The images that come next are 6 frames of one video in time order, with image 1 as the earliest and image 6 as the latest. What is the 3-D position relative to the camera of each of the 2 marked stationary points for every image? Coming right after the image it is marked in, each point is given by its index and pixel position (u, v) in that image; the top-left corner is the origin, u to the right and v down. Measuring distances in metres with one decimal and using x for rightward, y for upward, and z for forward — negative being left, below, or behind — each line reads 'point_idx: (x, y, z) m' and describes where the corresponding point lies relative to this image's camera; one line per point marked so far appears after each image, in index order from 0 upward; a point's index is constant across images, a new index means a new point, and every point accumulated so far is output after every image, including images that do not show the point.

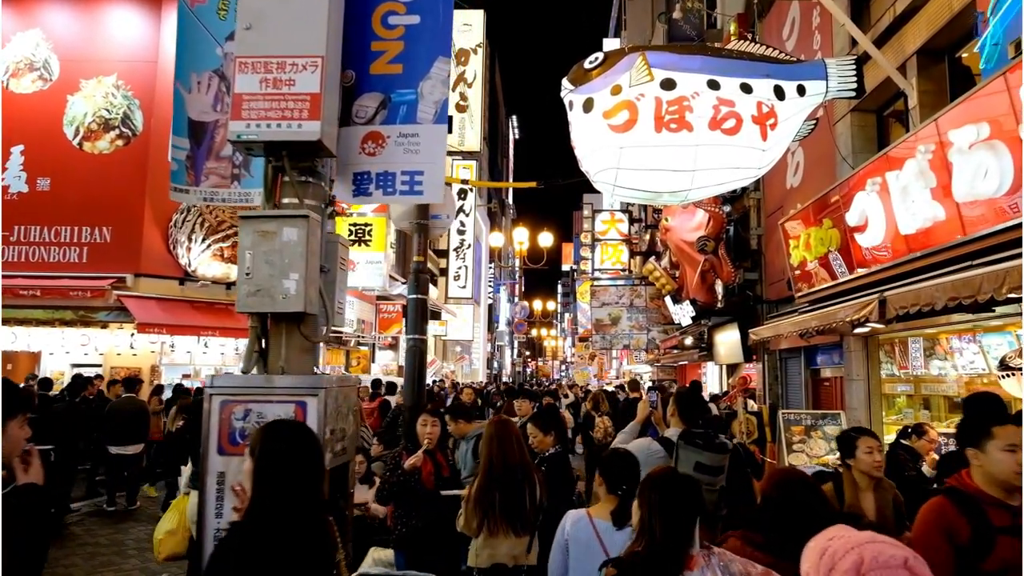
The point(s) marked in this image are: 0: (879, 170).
0: (+3.9, +1.3, +7.4) m
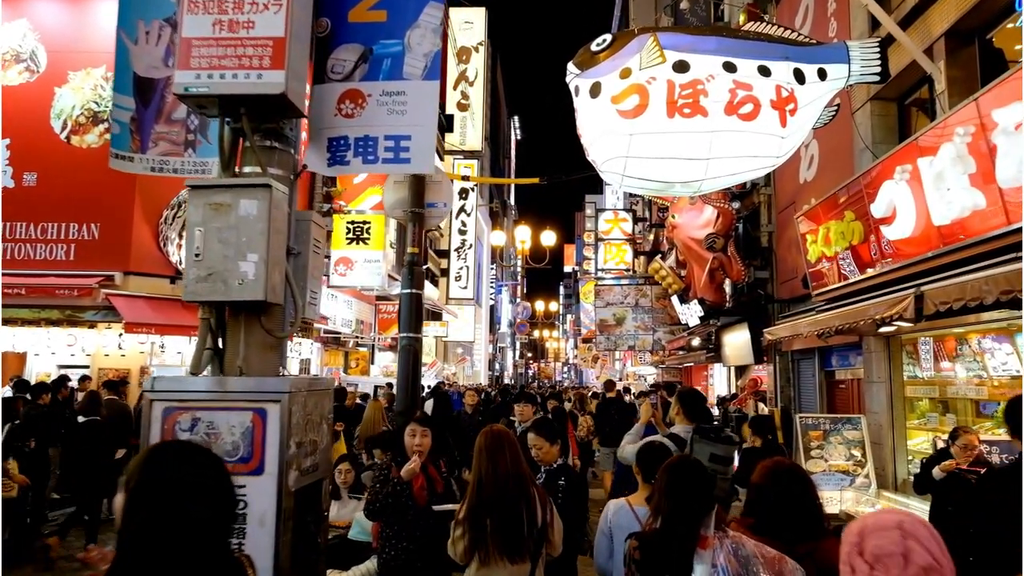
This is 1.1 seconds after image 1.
0: (+4.0, +1.3, +6.9) m
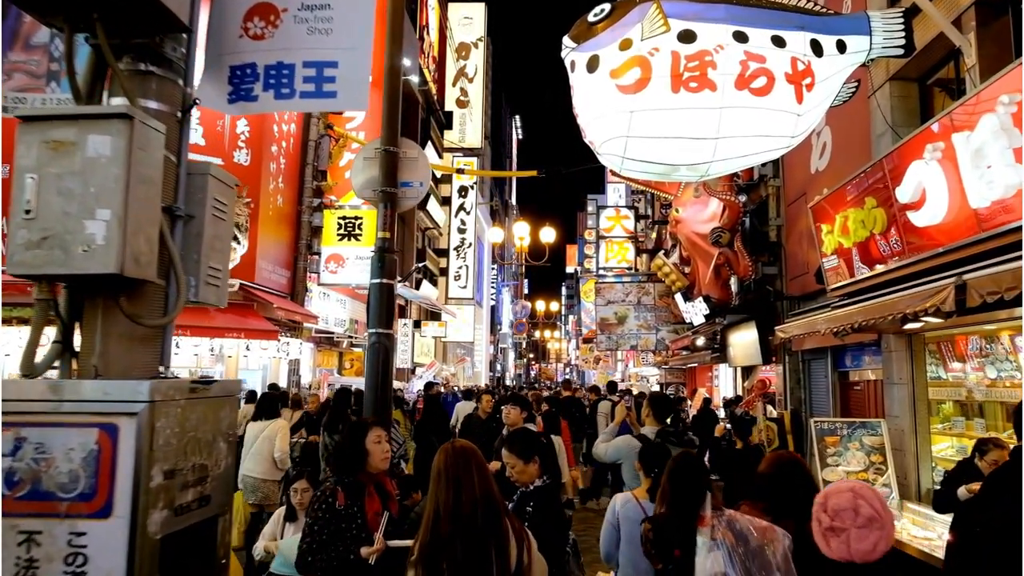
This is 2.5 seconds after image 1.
0: (+3.9, +1.4, +6.2) m
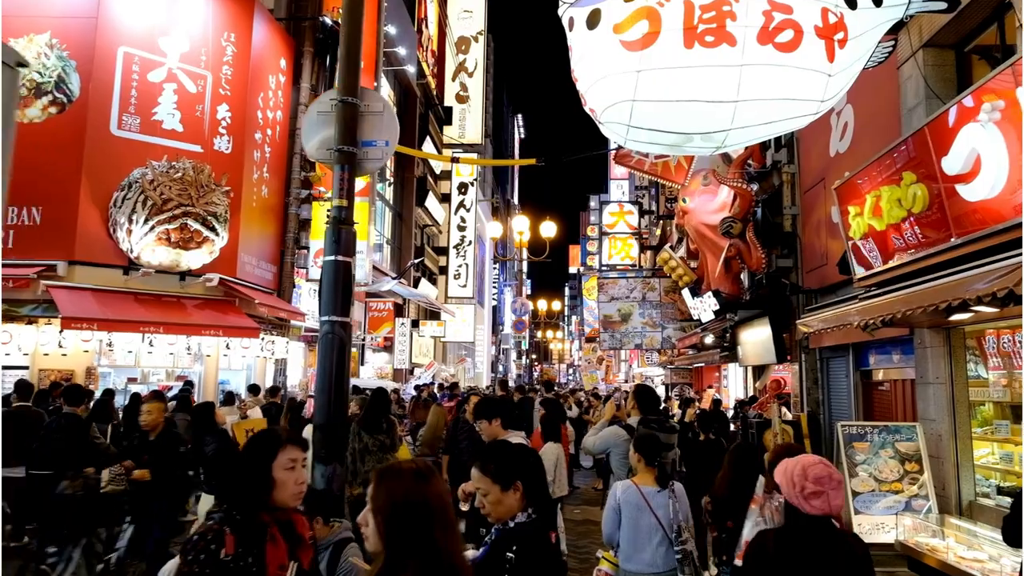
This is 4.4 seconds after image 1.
0: (+3.8, +1.5, +5.3) m
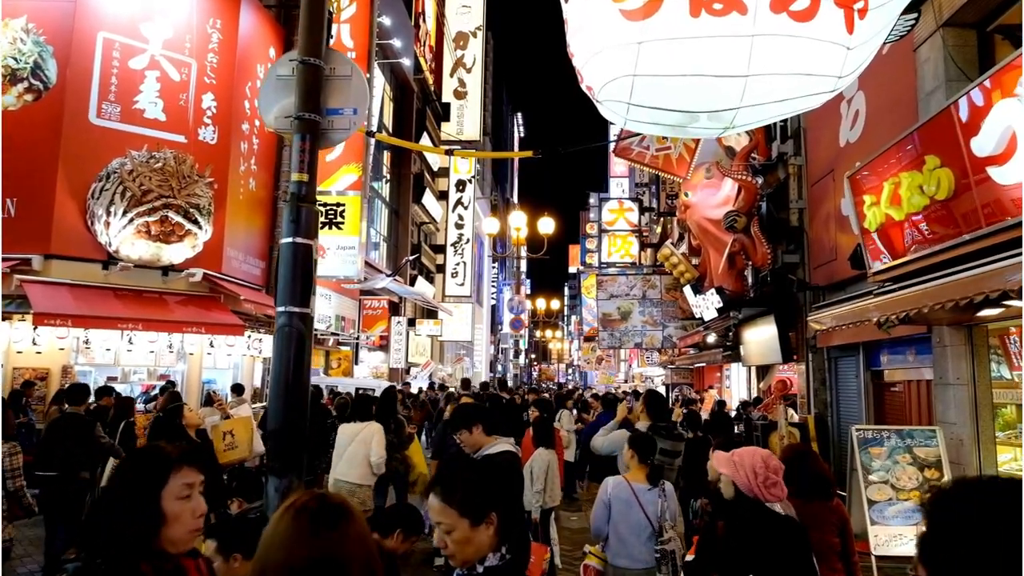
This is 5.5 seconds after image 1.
0: (+3.7, +1.6, +4.8) m
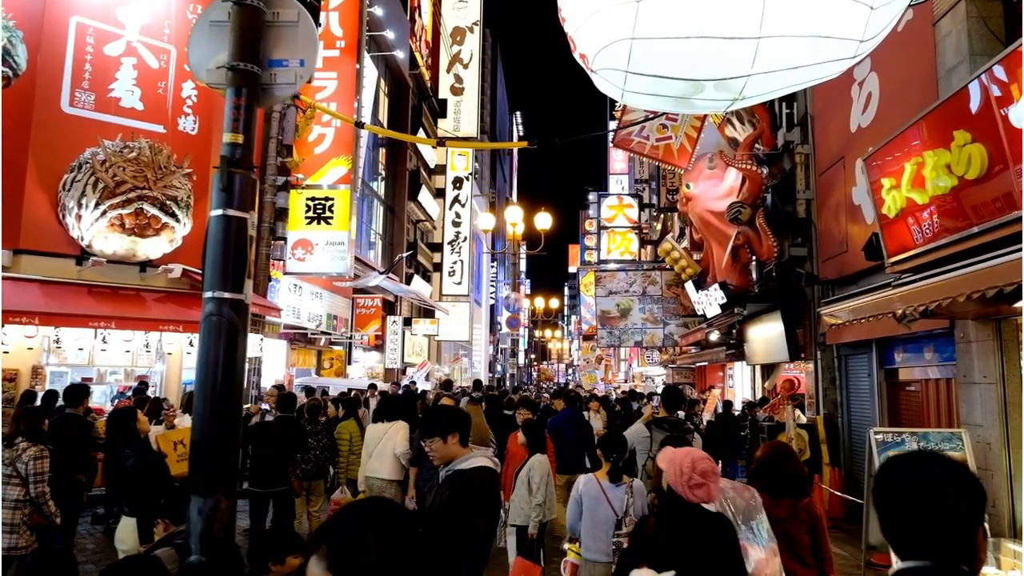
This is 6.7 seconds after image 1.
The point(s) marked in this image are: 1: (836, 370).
0: (+3.6, +1.7, +4.3) m
1: (+5.2, -1.3, +11.2) m
